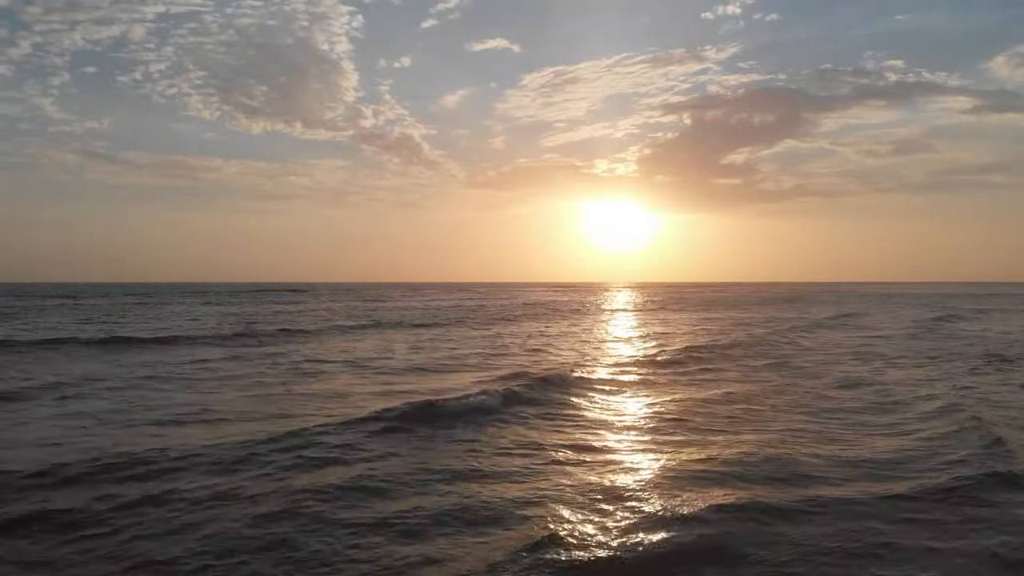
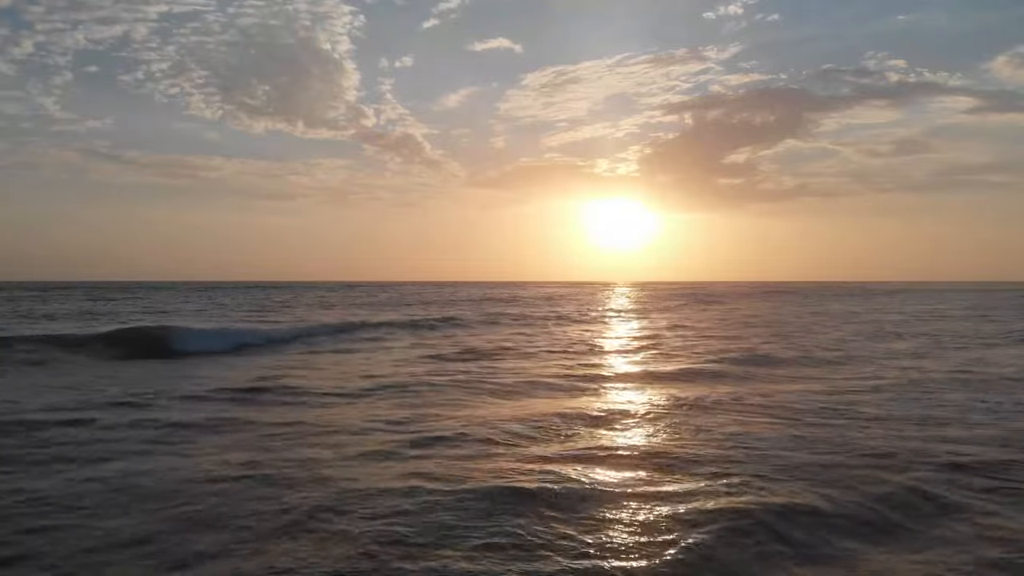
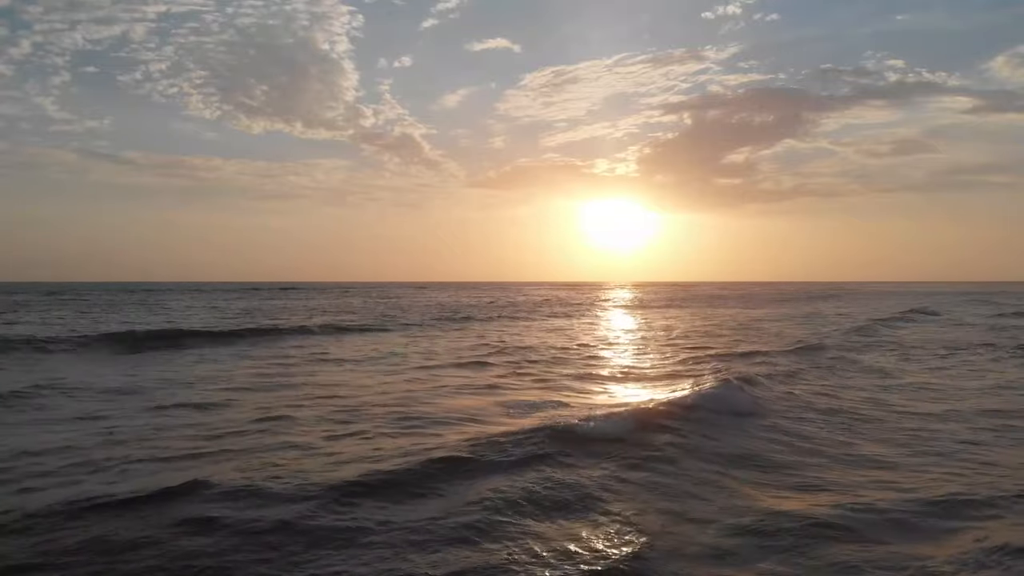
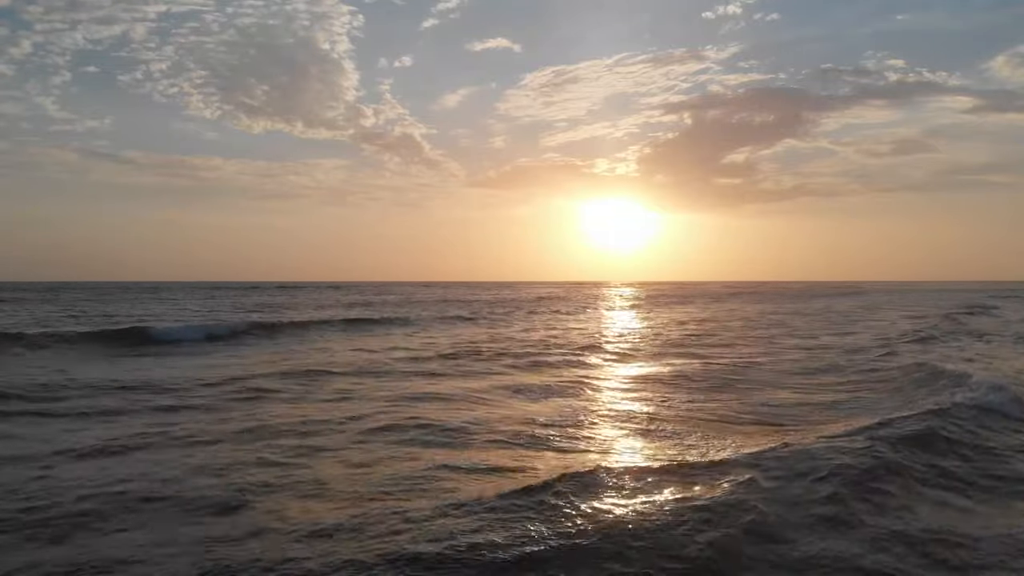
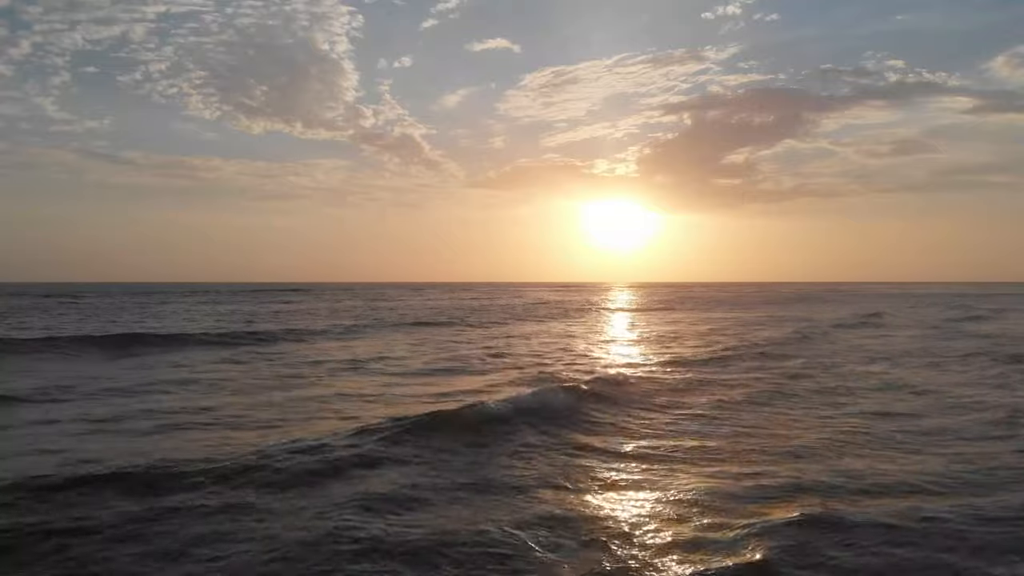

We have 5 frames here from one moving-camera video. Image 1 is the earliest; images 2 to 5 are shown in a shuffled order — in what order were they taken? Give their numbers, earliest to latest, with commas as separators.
5, 3, 4, 2
